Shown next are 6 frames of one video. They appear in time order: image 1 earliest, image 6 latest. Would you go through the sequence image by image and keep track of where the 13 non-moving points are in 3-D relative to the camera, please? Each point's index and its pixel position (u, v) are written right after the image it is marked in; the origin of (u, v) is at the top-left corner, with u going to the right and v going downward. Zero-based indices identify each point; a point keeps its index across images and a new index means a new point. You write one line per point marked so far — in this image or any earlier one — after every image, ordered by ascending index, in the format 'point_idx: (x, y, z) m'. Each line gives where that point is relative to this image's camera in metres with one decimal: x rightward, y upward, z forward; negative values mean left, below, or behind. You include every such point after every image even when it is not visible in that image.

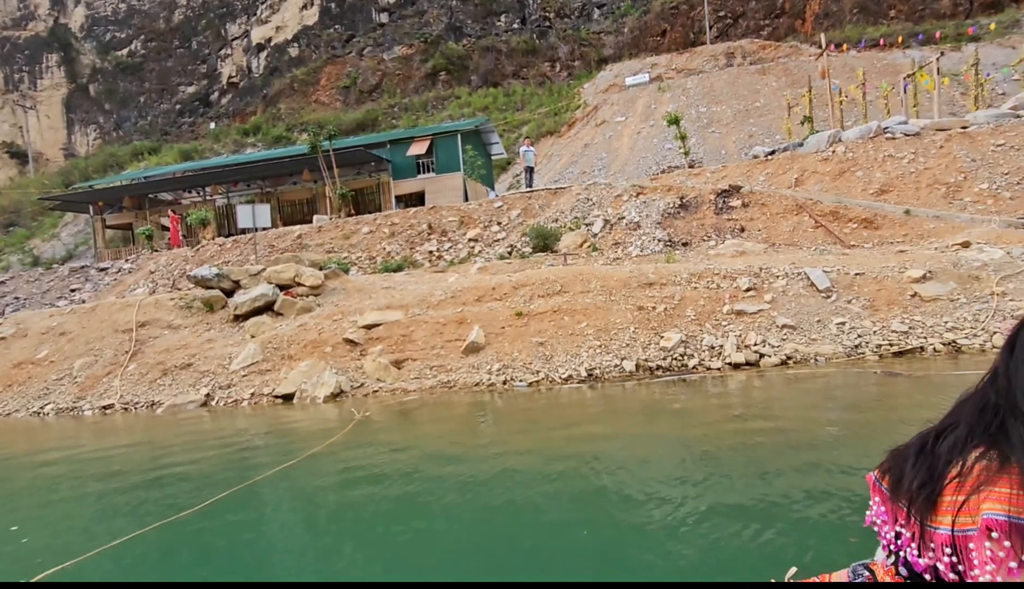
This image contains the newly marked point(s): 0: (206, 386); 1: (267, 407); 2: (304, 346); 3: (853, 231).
0: (-4.9, -1.5, +9.7) m
1: (-3.5, -1.6, +8.8) m
2: (-3.5, -0.9, +9.9) m
3: (+6.7, +1.3, +11.9) m
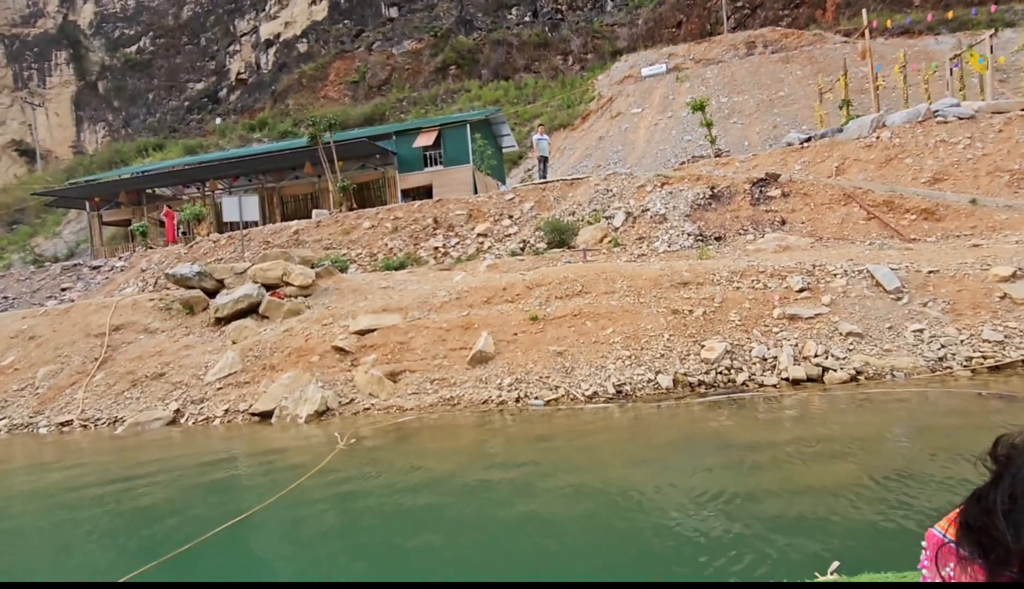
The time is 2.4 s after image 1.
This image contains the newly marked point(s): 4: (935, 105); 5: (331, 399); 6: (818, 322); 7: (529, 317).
0: (-4.7, -1.5, +8.5) m
1: (-3.4, -1.7, +7.6) m
2: (-3.3, -0.9, +8.7) m
3: (+7.0, +1.2, +10.5) m
4: (+10.6, +4.7, +15.0) m
5: (-2.3, -1.3, +7.6) m
6: (+3.8, -0.3, +7.4) m
7: (+0.2, -0.3, +8.4) m
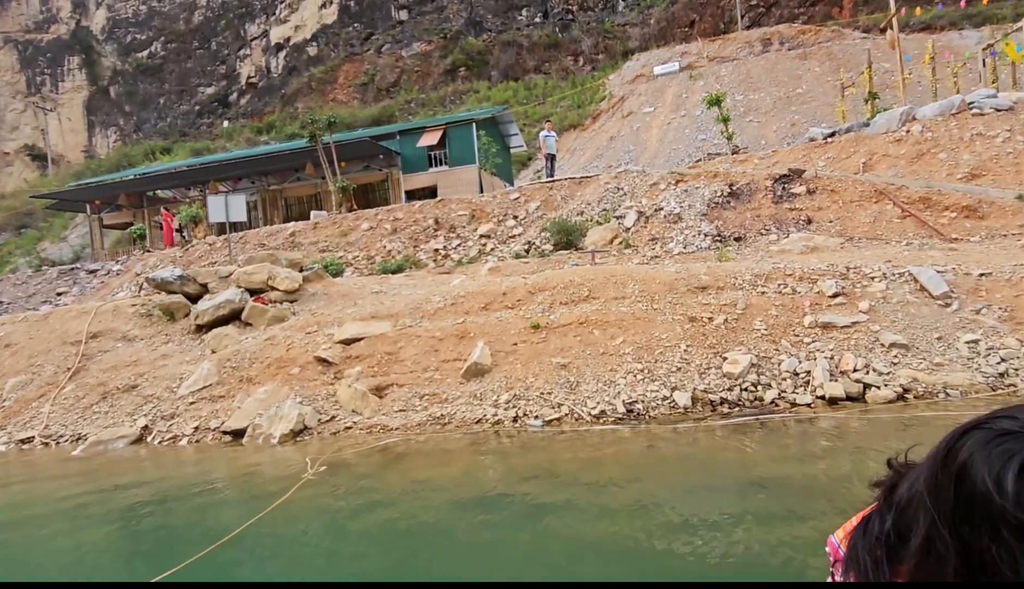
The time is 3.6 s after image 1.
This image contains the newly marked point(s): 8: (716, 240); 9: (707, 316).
0: (-4.8, -1.6, +7.8) m
1: (-3.4, -1.7, +6.8) m
2: (-3.3, -0.9, +8.0) m
3: (+7.0, +1.2, +9.5) m
4: (+10.7, +4.6, +14.0) m
5: (-2.3, -1.4, +6.9) m
6: (+3.8, -0.4, +6.6) m
7: (+0.2, -0.4, +7.6) m
8: (+3.6, +1.0, +10.5) m
9: (+2.3, -0.3, +7.2) m
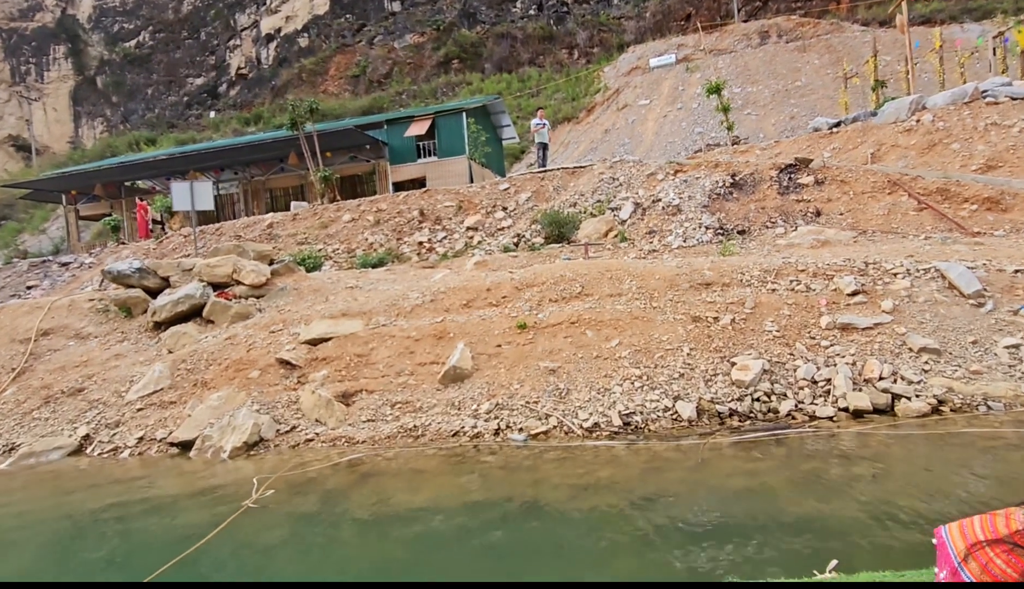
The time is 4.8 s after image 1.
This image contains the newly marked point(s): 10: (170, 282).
0: (-4.9, -1.5, +7.0) m
1: (-3.6, -1.7, +6.1) m
2: (-3.4, -0.9, +7.2) m
3: (+6.8, +1.2, +8.9) m
4: (+10.5, +4.7, +13.4) m
5: (-2.5, -1.4, +6.1) m
6: (+3.6, -0.4, +5.9) m
7: (0.0, -0.4, +6.9) m
8: (+3.4, +1.0, +9.8) m
9: (+2.2, -0.2, +6.5) m
10: (-5.5, +0.2, +9.8) m
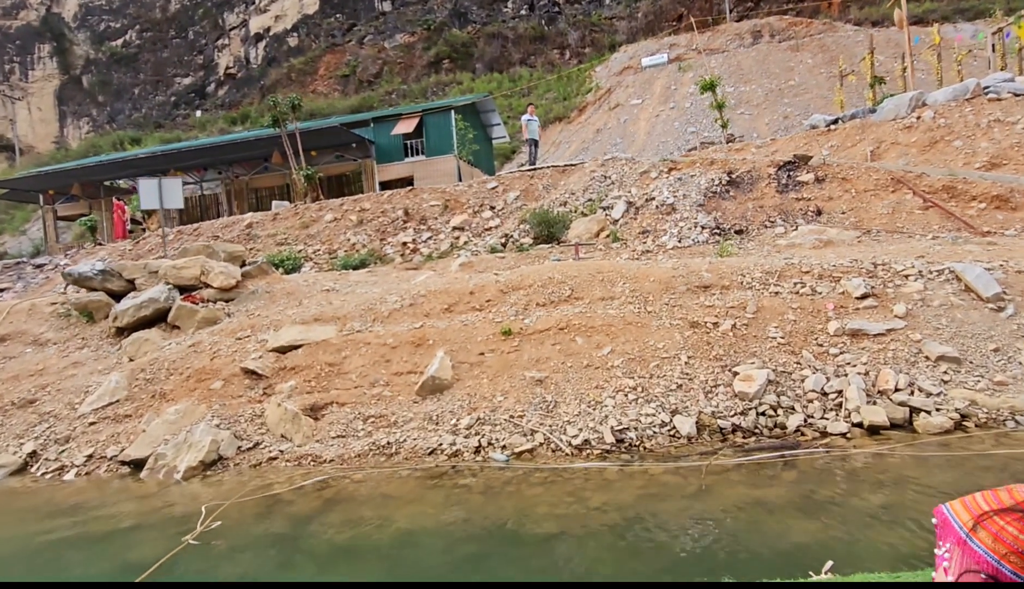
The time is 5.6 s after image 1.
0: (-5.1, -1.6, +6.5) m
1: (-3.7, -1.7, +5.5) m
2: (-3.6, -0.9, +6.7) m
3: (+6.6, +1.2, +8.4) m
4: (+10.2, +4.6, +13.0) m
5: (-2.7, -1.4, +5.6) m
6: (+3.4, -0.4, +5.4) m
7: (-0.1, -0.4, +6.4) m
8: (+3.2, +1.0, +9.3) m
9: (+2.0, -0.3, +6.0) m
10: (-5.7, +0.2, +9.2) m
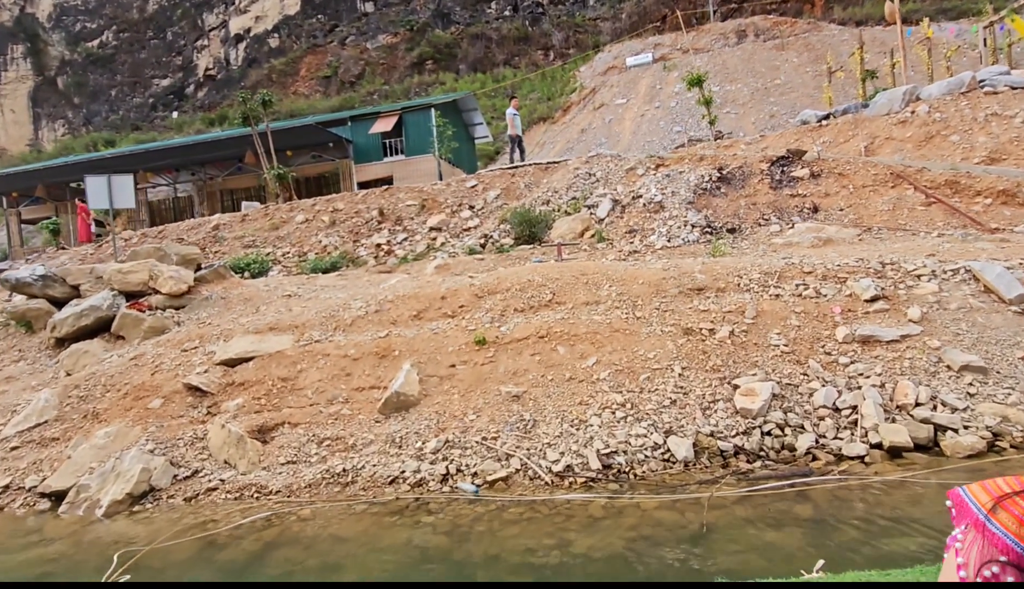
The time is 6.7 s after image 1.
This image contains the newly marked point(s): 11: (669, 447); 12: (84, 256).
0: (-5.3, -1.6, +5.7) m
1: (-3.9, -1.8, +4.8) m
2: (-3.9, -1.0, +5.9) m
3: (+6.3, +1.1, +8.0) m
4: (+9.8, +4.6, +12.6) m
5: (-2.9, -1.5, +4.9) m
6: (+3.2, -0.4, +4.9) m
7: (-0.4, -0.4, +5.8) m
8: (+2.8, +0.9, +8.8) m
9: (+1.8, -0.3, +5.4) m
10: (-6.1, +0.1, +8.5) m
11: (+1.1, -1.1, +4.4) m
12: (-10.4, +0.9, +14.5) m
